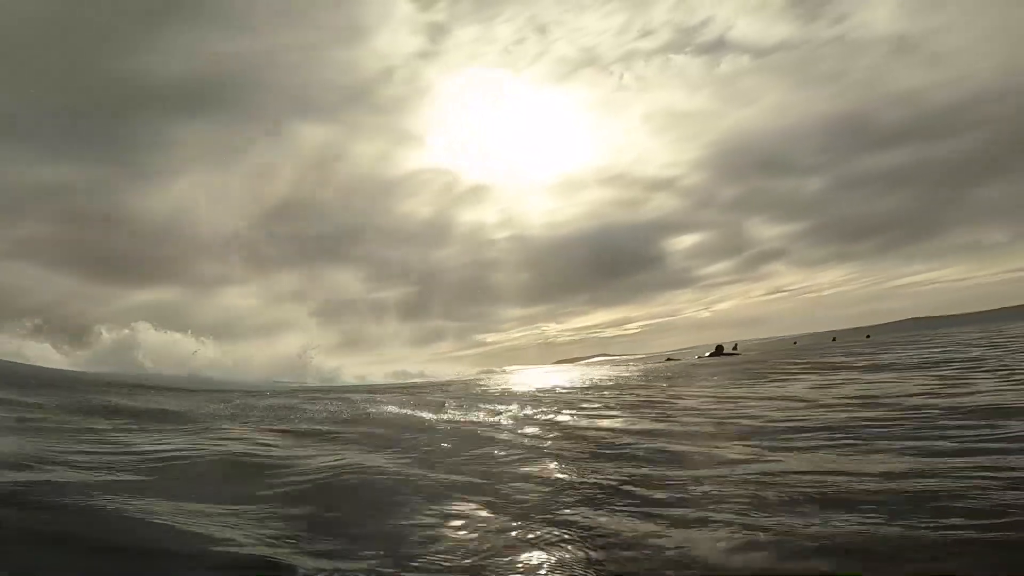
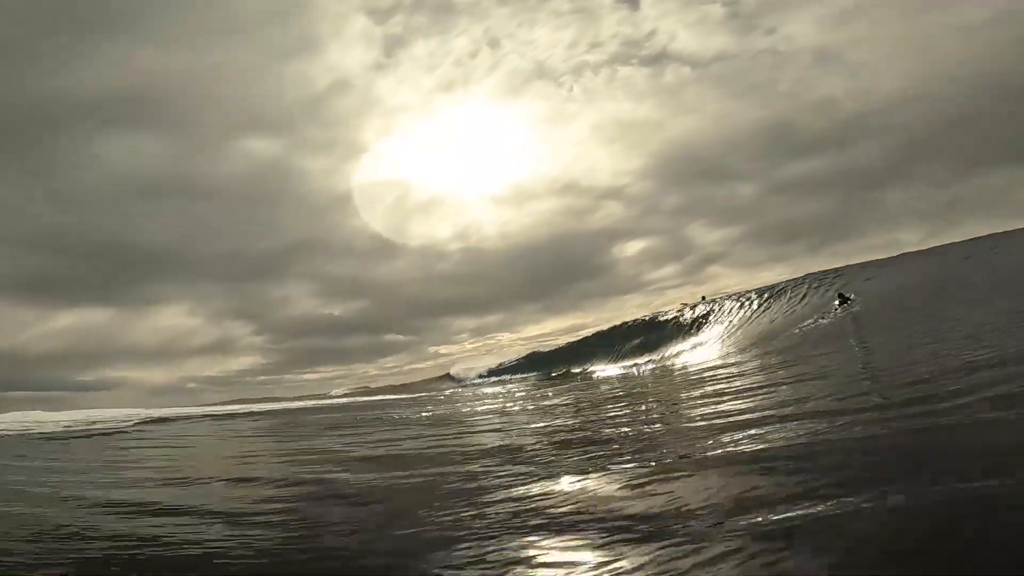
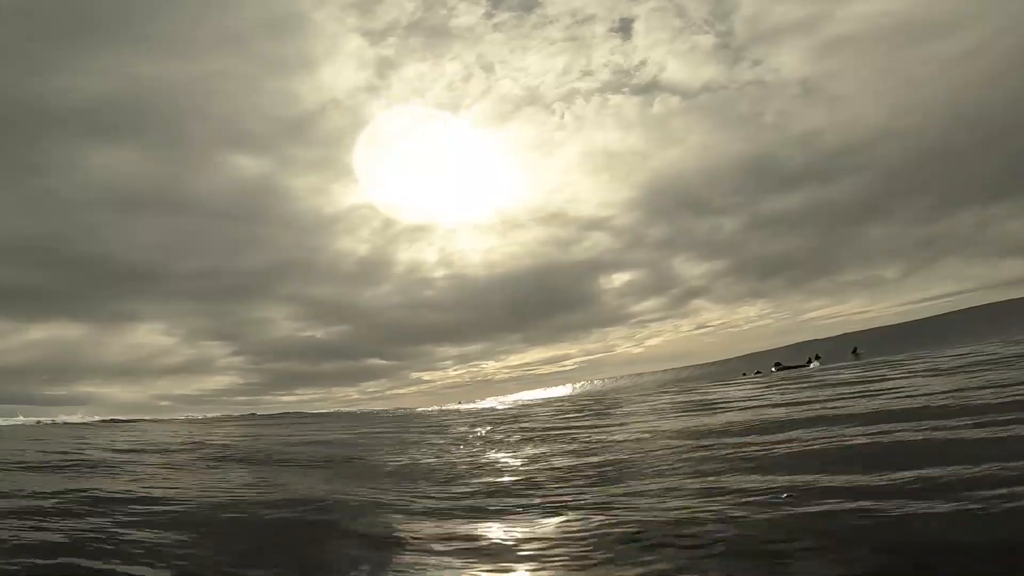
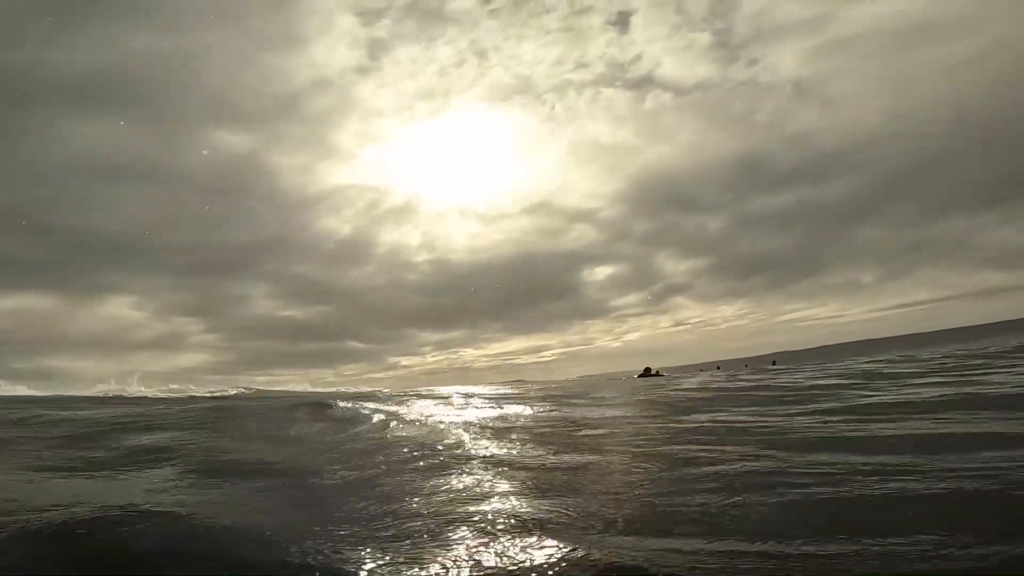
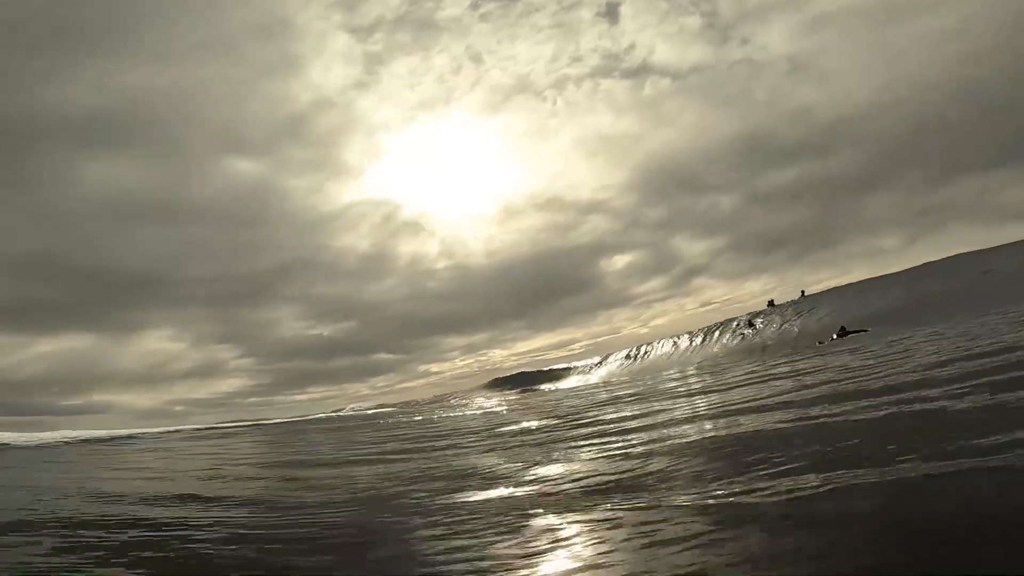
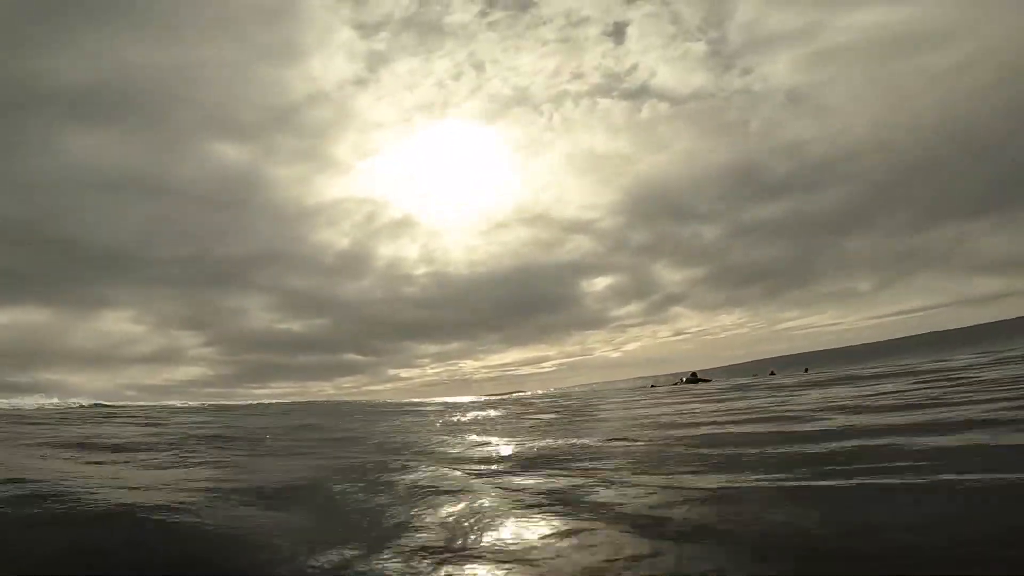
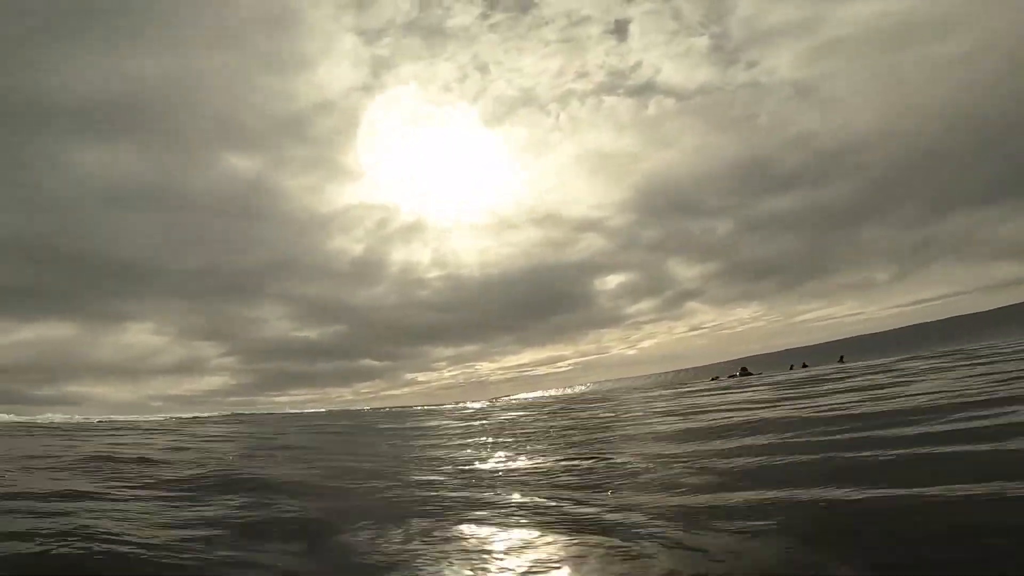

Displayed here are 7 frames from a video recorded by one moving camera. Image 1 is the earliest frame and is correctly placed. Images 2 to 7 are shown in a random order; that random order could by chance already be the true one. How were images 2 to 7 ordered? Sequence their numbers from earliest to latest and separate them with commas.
4, 6, 7, 3, 5, 2
